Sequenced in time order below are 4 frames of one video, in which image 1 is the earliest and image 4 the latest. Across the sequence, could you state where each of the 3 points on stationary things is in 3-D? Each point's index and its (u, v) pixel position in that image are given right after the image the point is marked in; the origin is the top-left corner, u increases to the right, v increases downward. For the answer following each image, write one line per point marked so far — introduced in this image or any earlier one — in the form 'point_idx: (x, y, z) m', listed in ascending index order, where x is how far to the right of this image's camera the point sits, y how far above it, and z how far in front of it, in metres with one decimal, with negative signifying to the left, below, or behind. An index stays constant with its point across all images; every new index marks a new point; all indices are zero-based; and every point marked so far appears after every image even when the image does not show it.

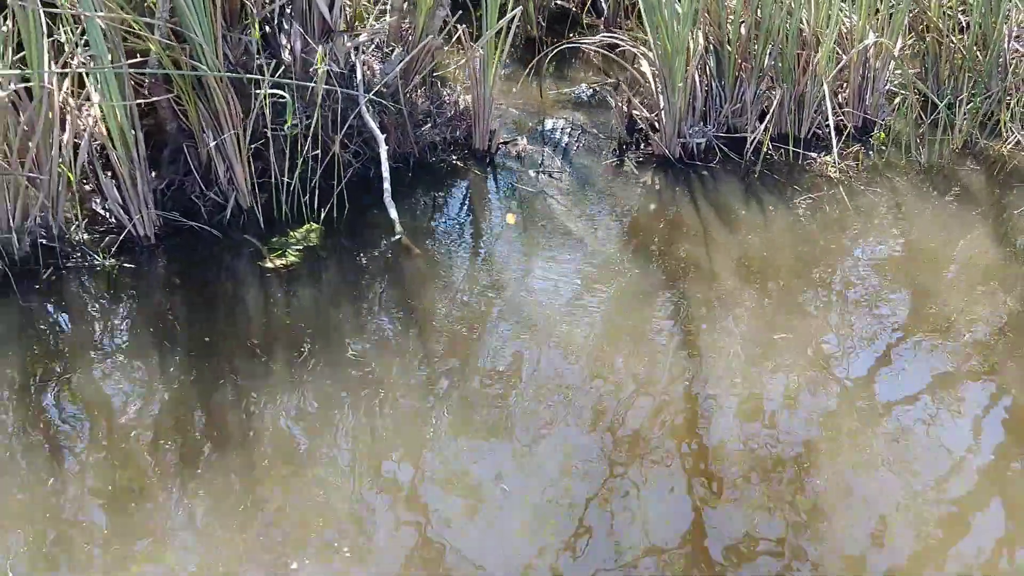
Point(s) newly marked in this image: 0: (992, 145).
0: (+1.8, +0.5, +3.5) m
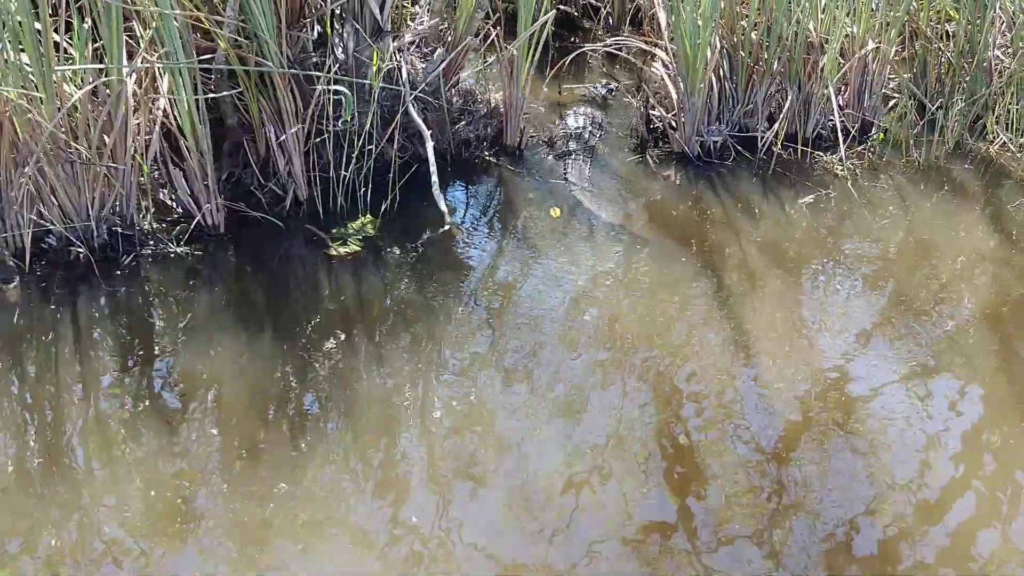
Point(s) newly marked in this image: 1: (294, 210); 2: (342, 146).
0: (+1.9, +0.6, +3.7) m
1: (-0.7, +0.2, +2.8) m
2: (-0.5, +0.4, +2.8) m
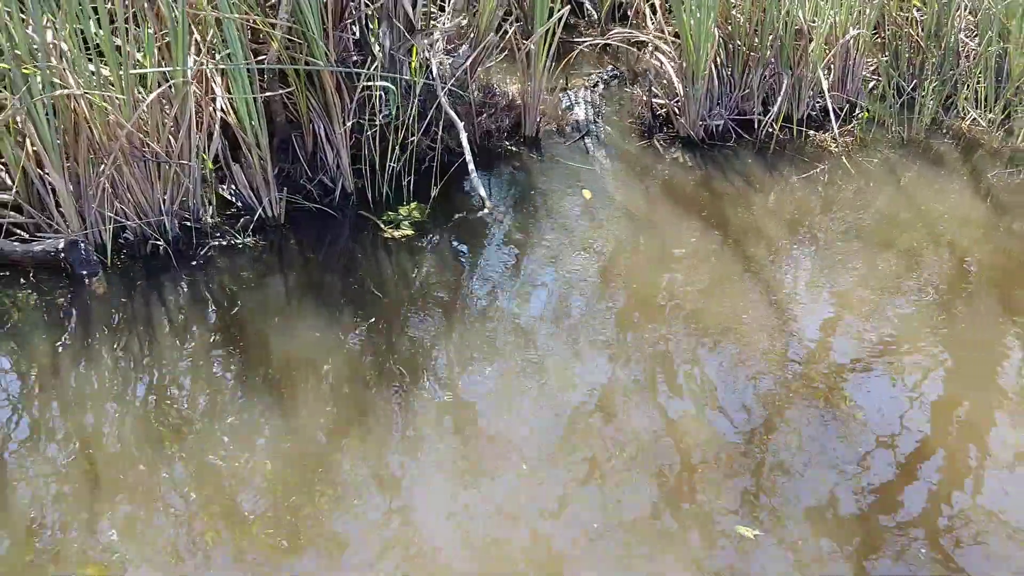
0: (+1.9, +0.7, +4.0) m
1: (-0.6, +0.3, +3.0) m
2: (-0.4, +0.5, +2.9) m
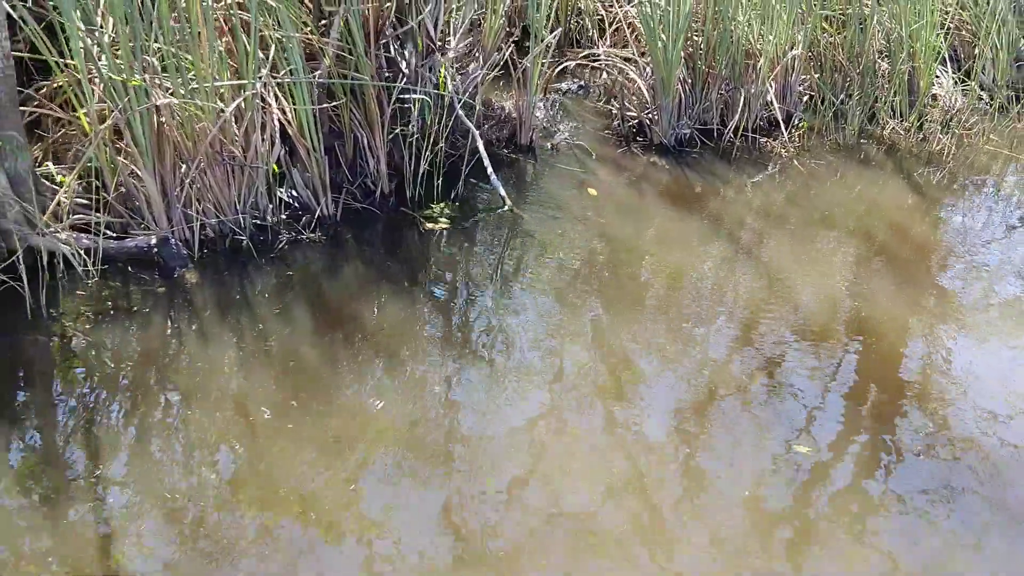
0: (+1.9, +0.8, +4.7) m
1: (-0.5, +0.3, +3.3) m
2: (-0.3, +0.5, +3.3) m
